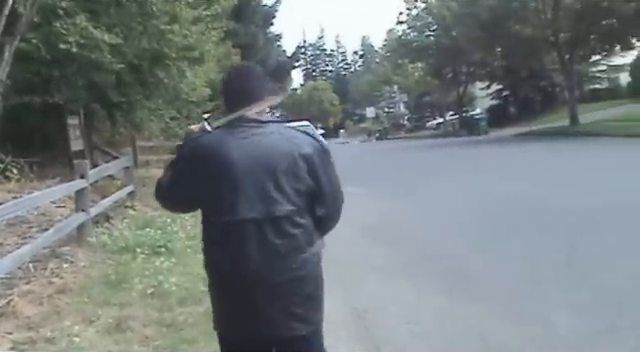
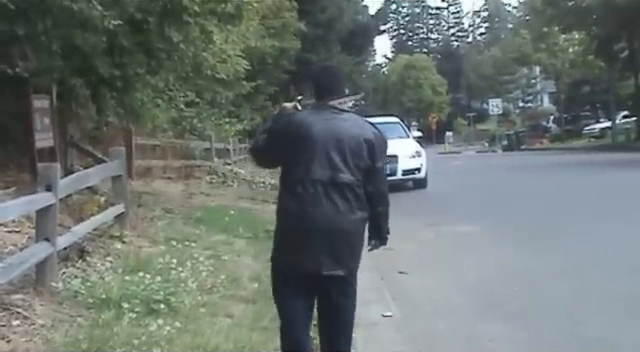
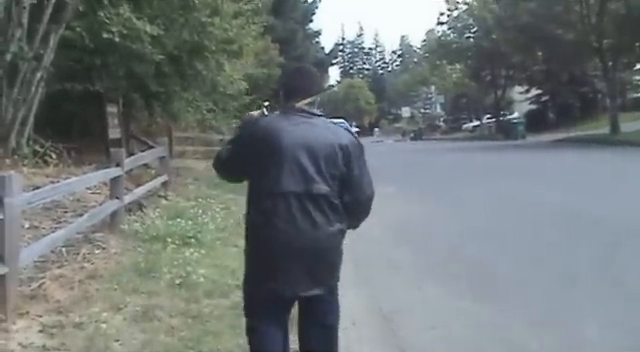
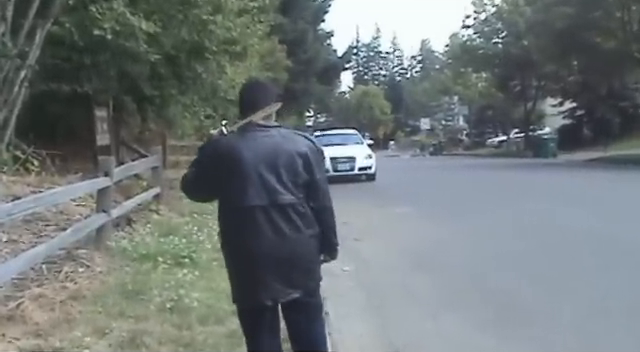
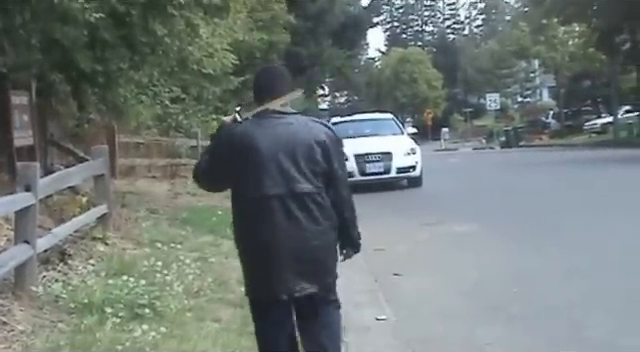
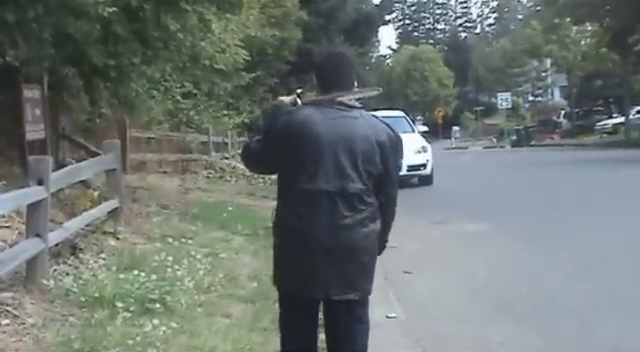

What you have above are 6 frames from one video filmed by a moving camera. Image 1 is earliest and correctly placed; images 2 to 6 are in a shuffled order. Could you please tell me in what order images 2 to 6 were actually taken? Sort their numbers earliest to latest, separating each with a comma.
3, 4, 6, 5, 2
